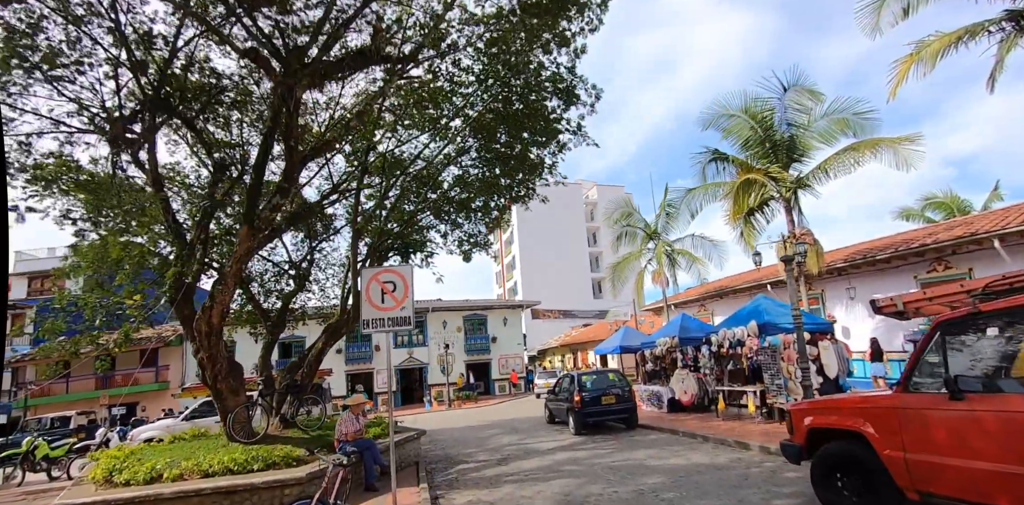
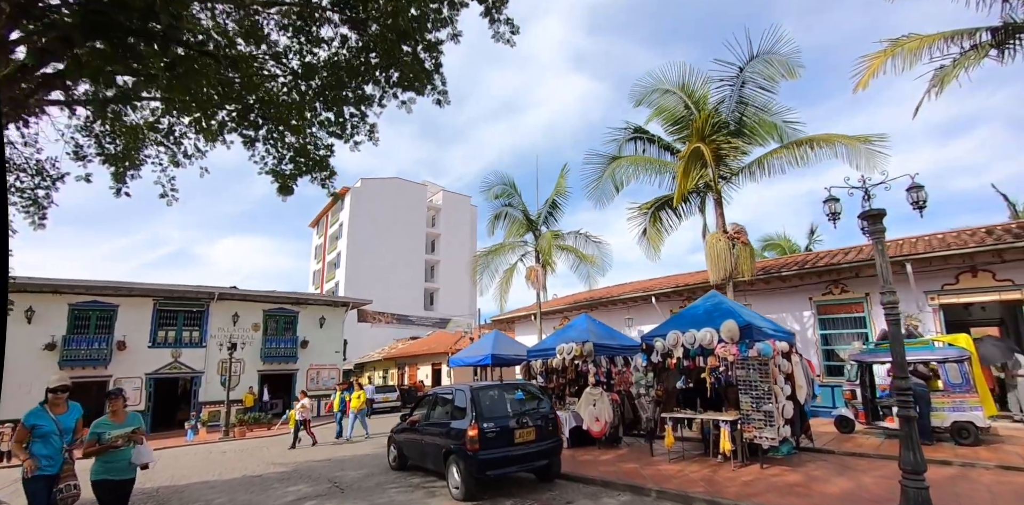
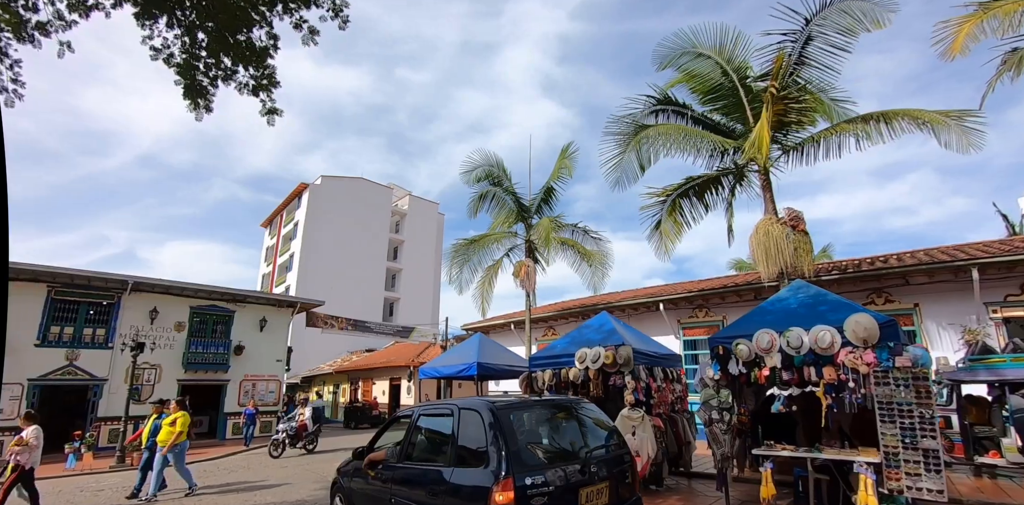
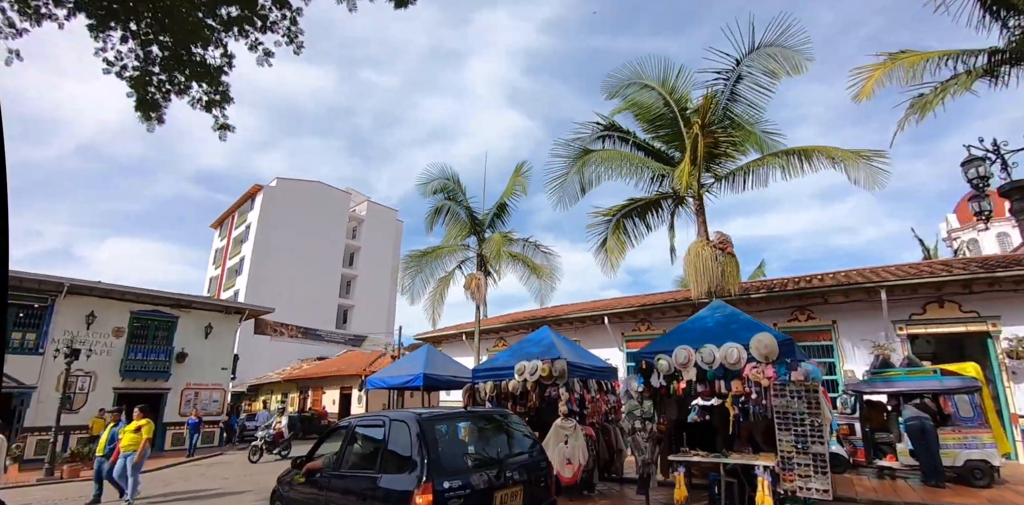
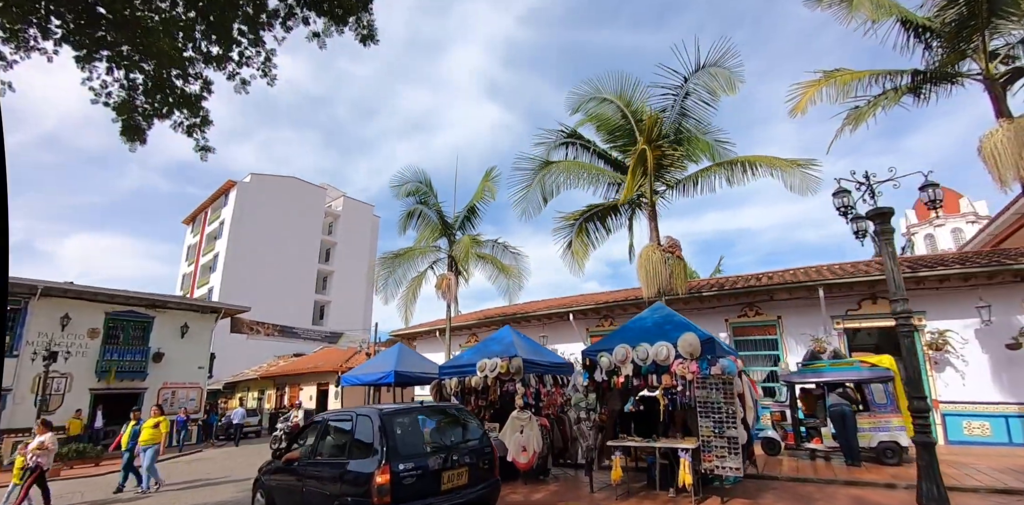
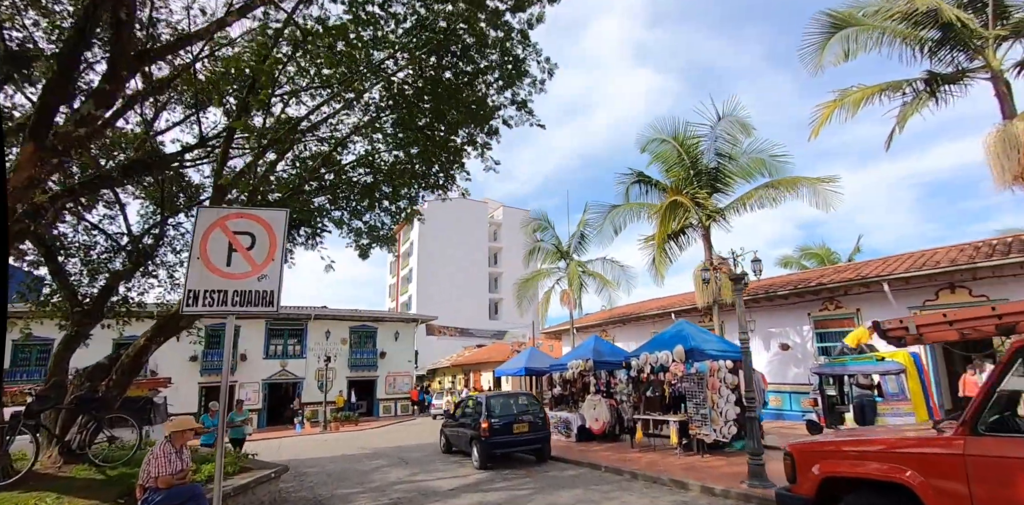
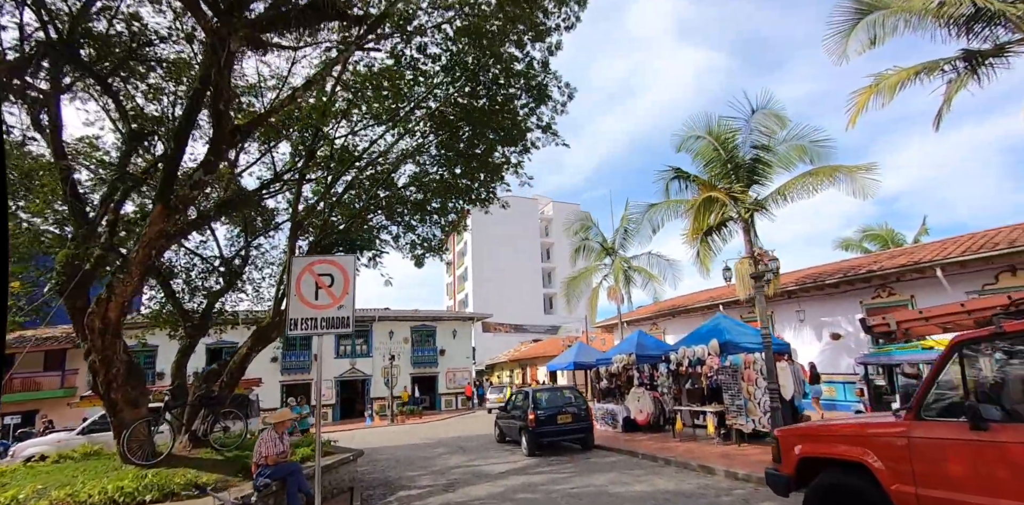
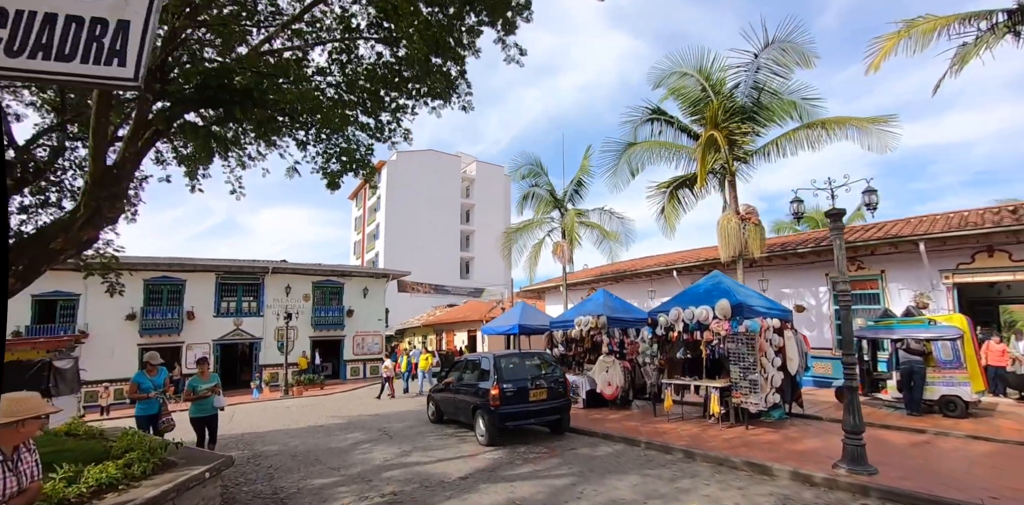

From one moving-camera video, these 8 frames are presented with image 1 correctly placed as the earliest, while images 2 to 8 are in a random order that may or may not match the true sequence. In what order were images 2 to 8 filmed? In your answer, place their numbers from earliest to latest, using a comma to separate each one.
7, 6, 8, 2, 5, 4, 3
